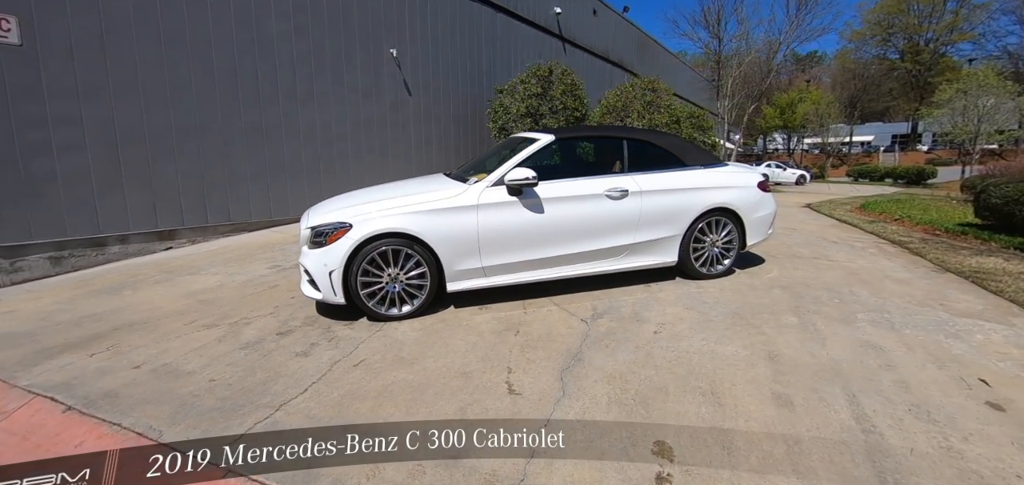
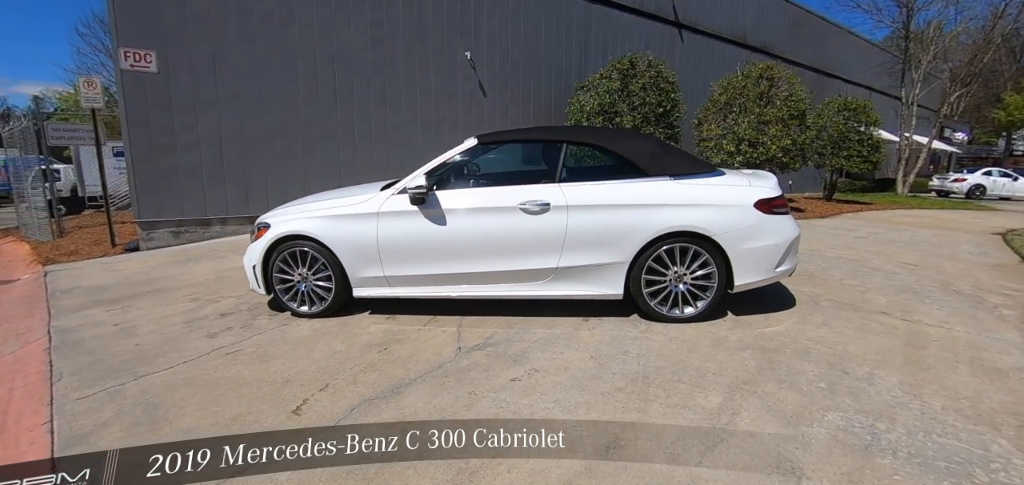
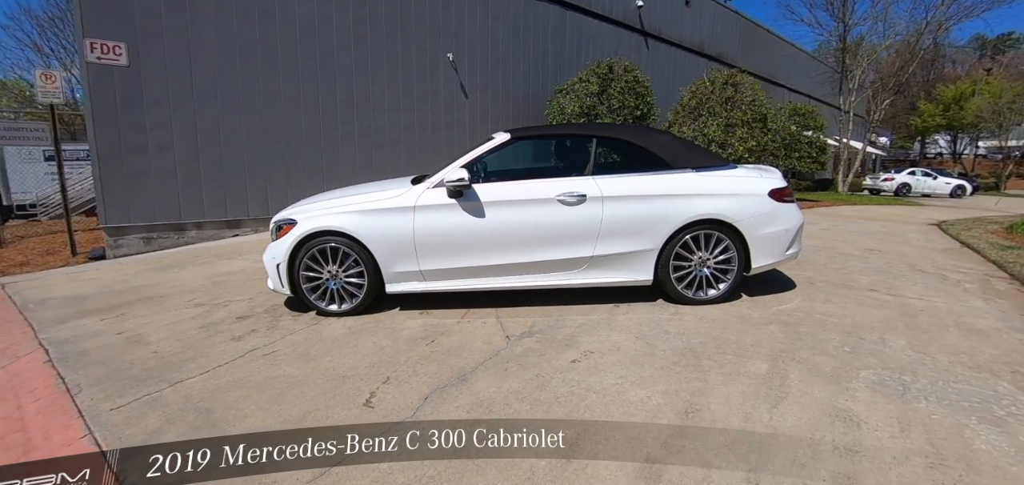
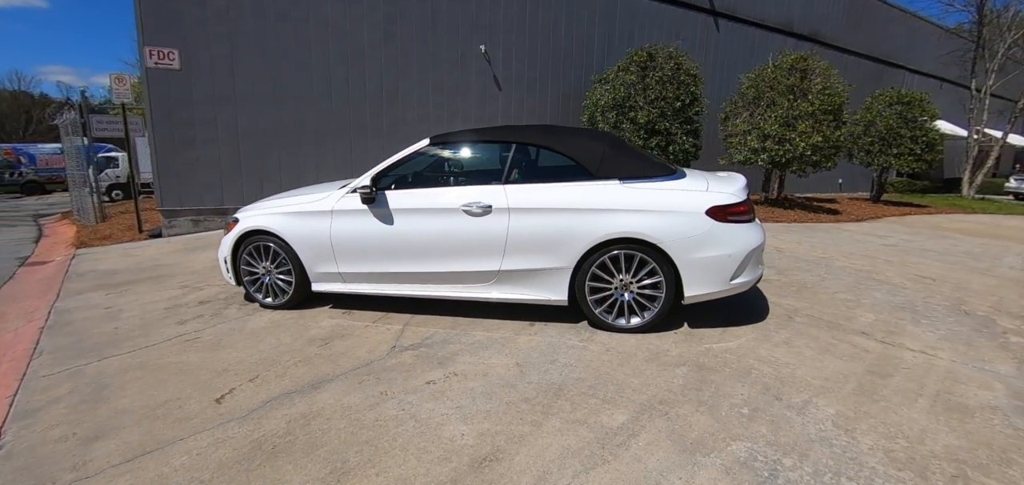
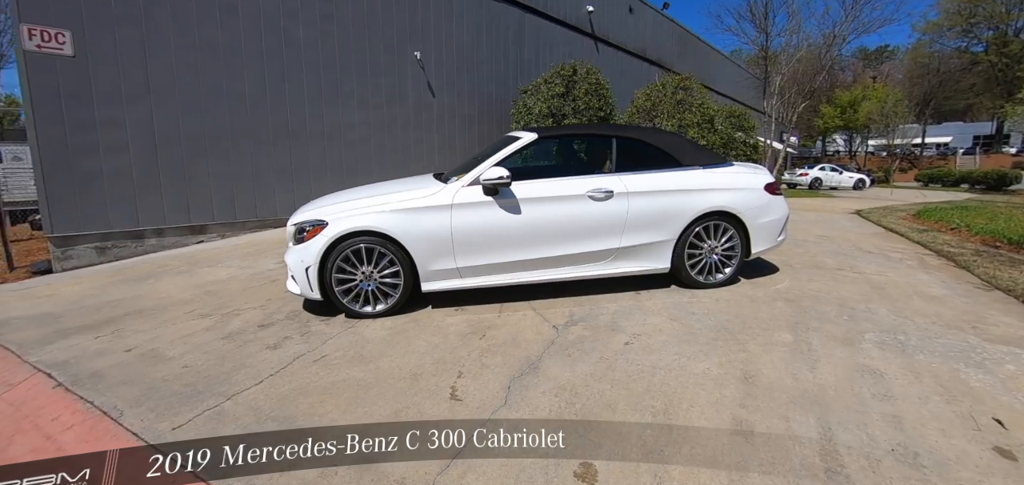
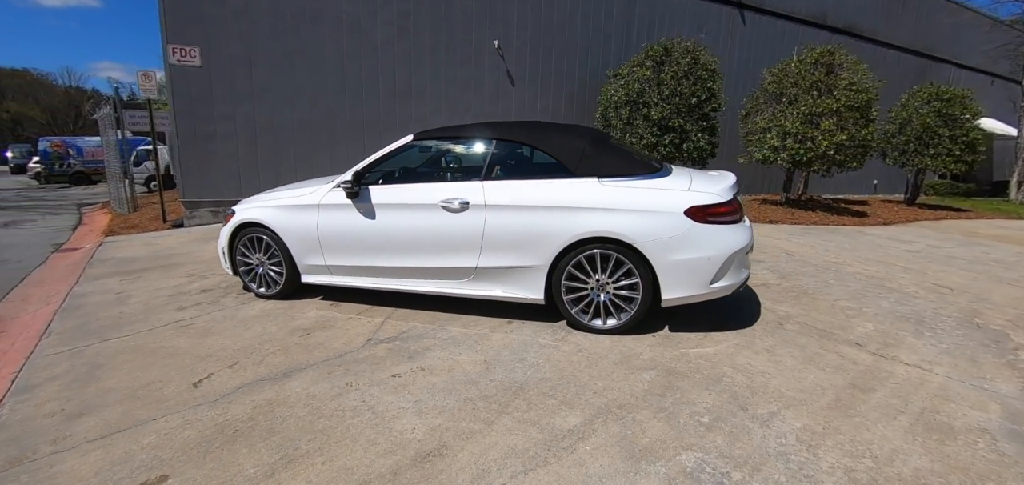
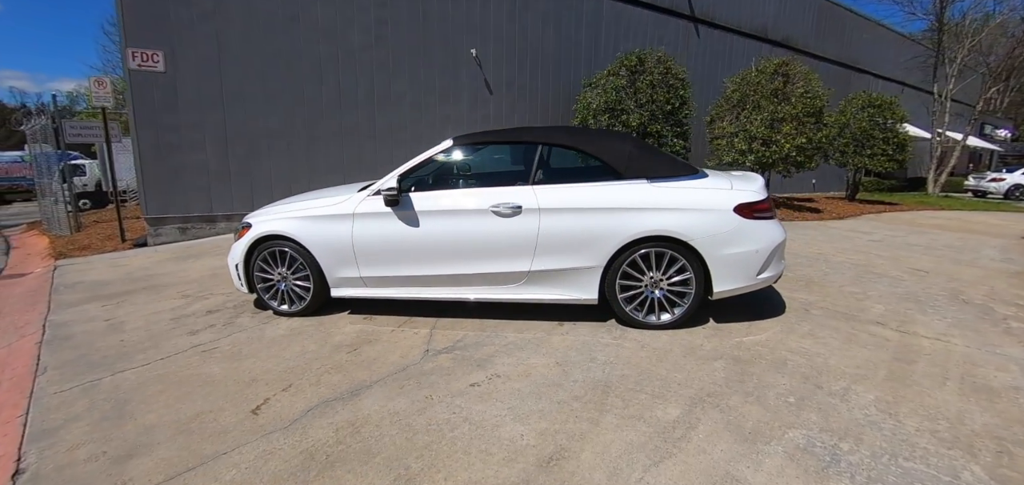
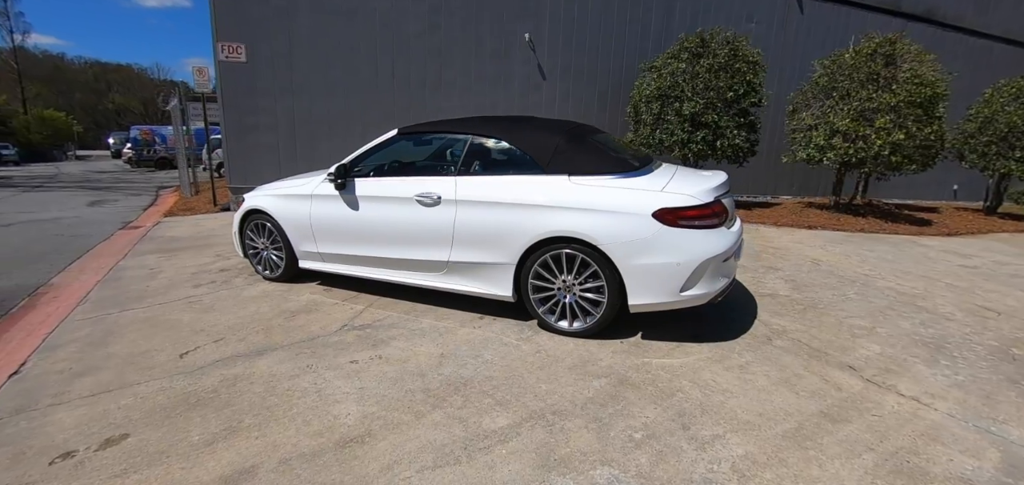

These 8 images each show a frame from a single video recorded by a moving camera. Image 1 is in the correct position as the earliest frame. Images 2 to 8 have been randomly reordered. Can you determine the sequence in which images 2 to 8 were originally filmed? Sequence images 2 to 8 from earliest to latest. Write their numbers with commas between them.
5, 3, 2, 7, 4, 6, 8
